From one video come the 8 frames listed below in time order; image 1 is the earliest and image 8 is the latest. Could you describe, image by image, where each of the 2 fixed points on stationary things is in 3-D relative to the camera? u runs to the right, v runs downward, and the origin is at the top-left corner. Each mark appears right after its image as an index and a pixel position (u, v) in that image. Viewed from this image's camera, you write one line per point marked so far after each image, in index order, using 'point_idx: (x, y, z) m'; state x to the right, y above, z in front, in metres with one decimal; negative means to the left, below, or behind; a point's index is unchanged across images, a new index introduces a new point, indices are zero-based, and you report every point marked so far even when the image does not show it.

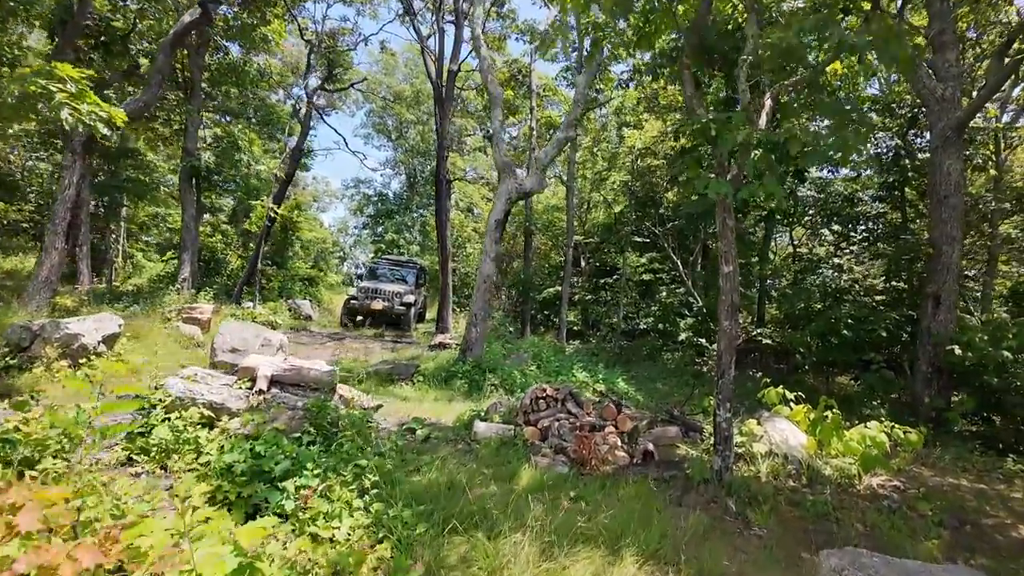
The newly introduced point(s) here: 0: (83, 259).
0: (-7.6, +0.5, +10.7) m
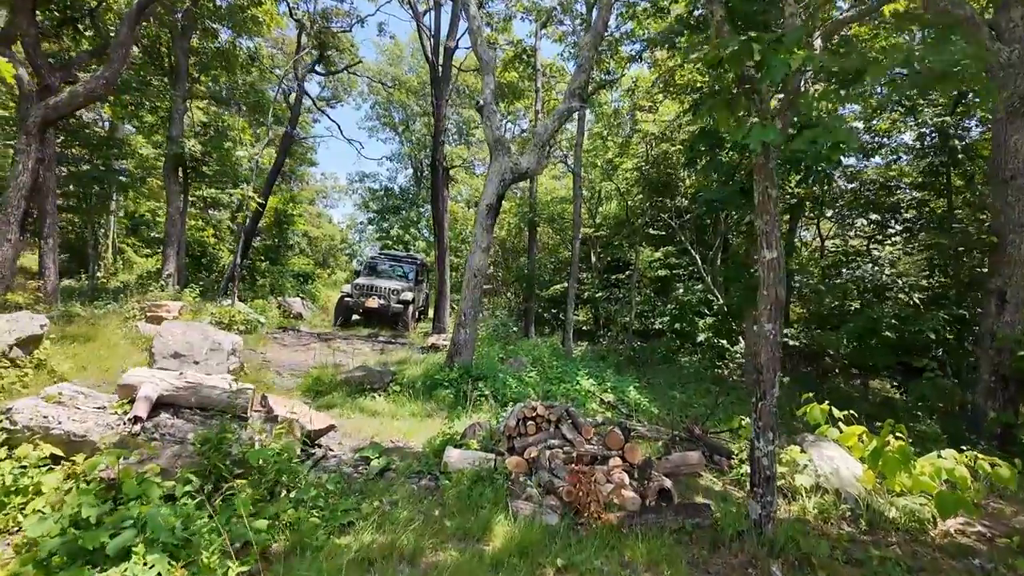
0: (-7.6, +0.6, +9.8) m
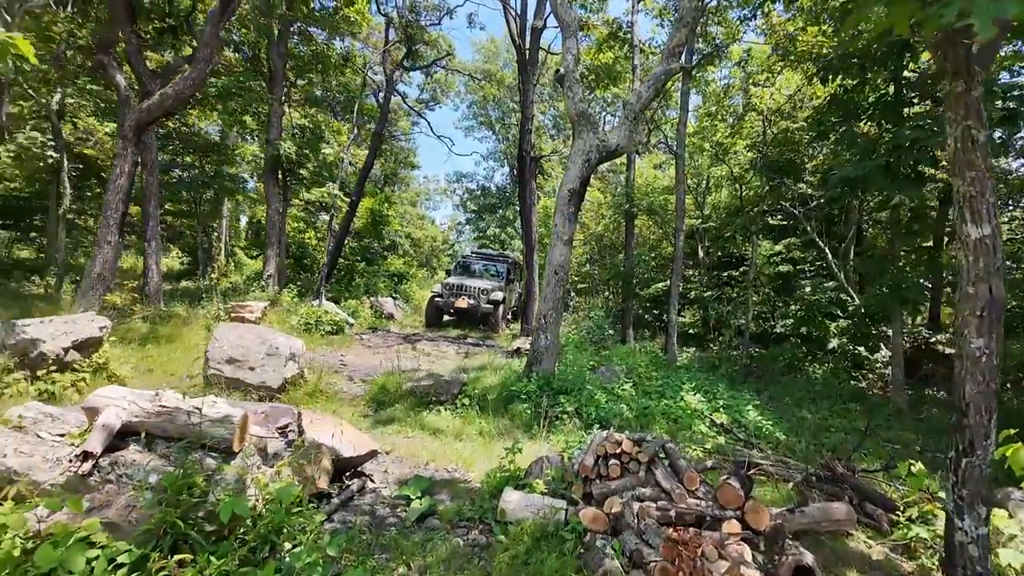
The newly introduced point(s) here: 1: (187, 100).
0: (-6.1, +0.6, +10.1) m
1: (-4.9, +2.8, +9.0) m
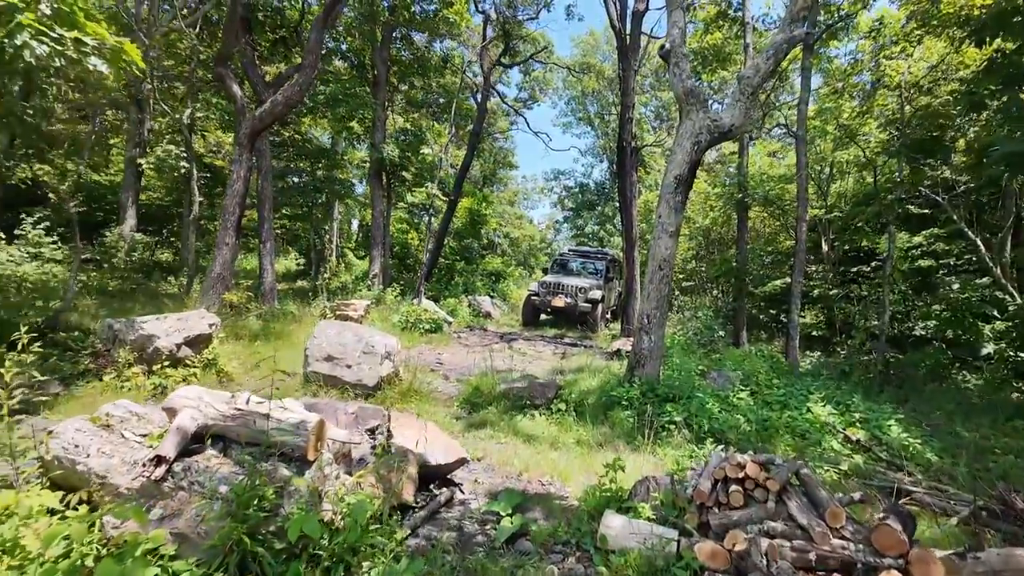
0: (-4.4, +0.6, +10.6) m
1: (-3.4, +2.8, +9.3) m
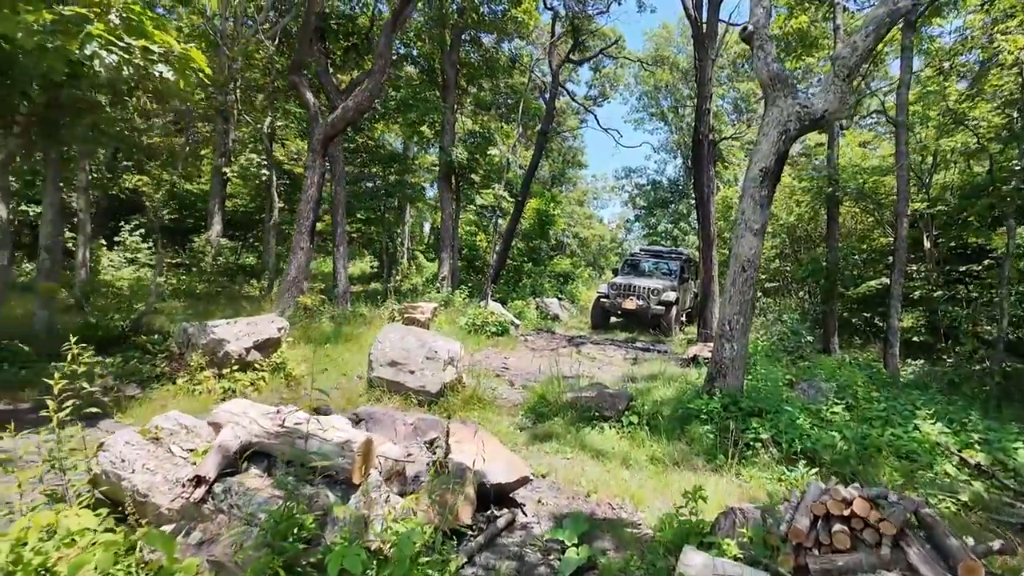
0: (-3.1, +0.5, +10.8) m
1: (-2.3, +2.8, +9.4) m
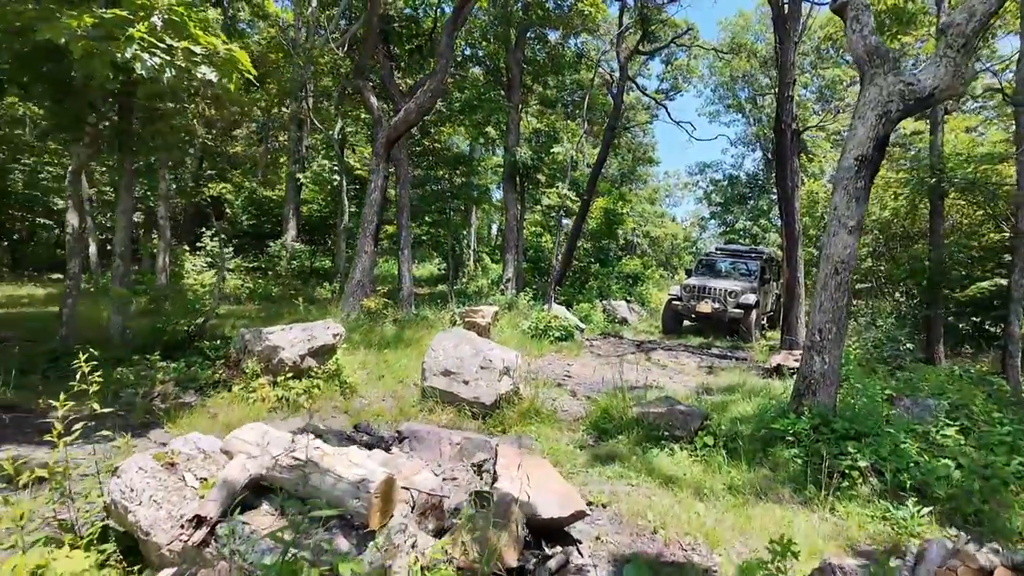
0: (-1.9, +0.5, +10.8) m
1: (-1.3, +2.7, +9.3) m
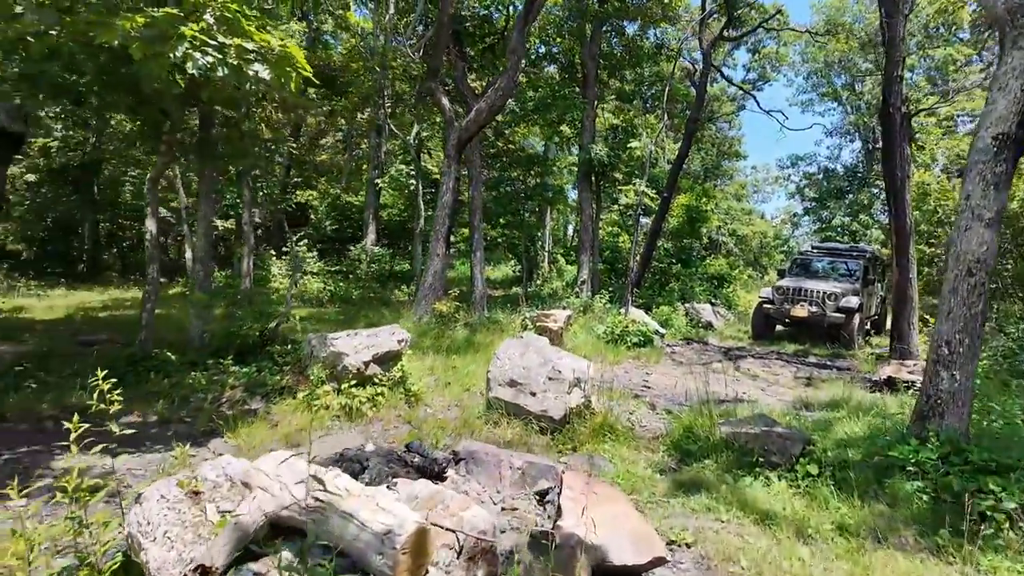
0: (-0.6, +0.4, +10.6) m
1: (-0.2, +2.7, +9.0) m
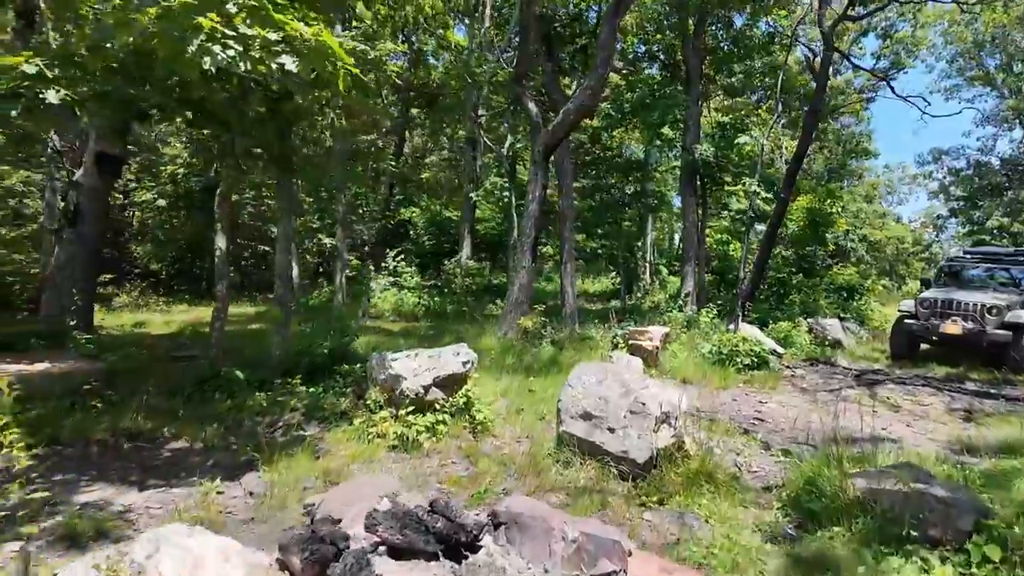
0: (+1.0, +0.2, +10.0) m
1: (+1.1, +2.5, +8.4) m
